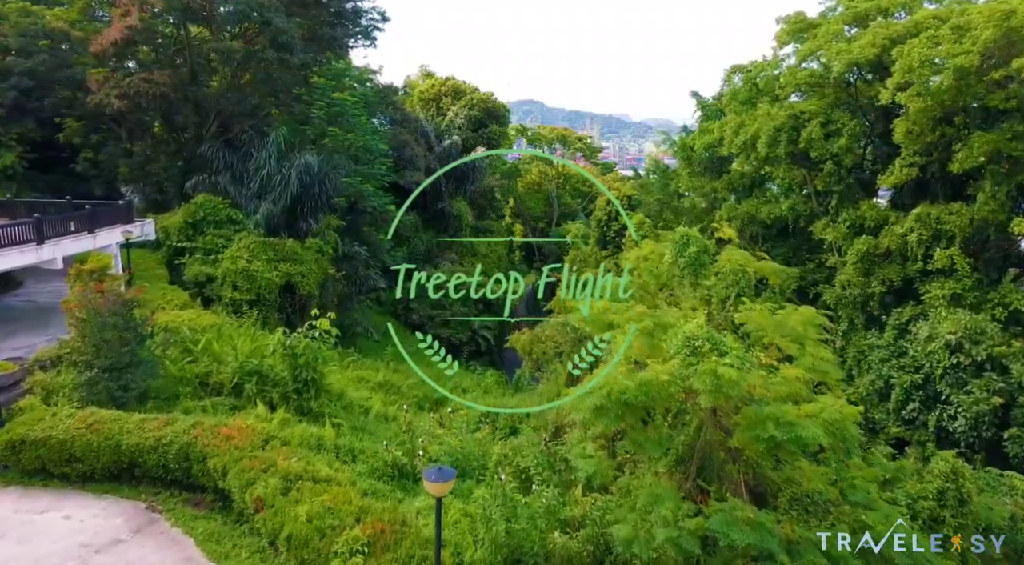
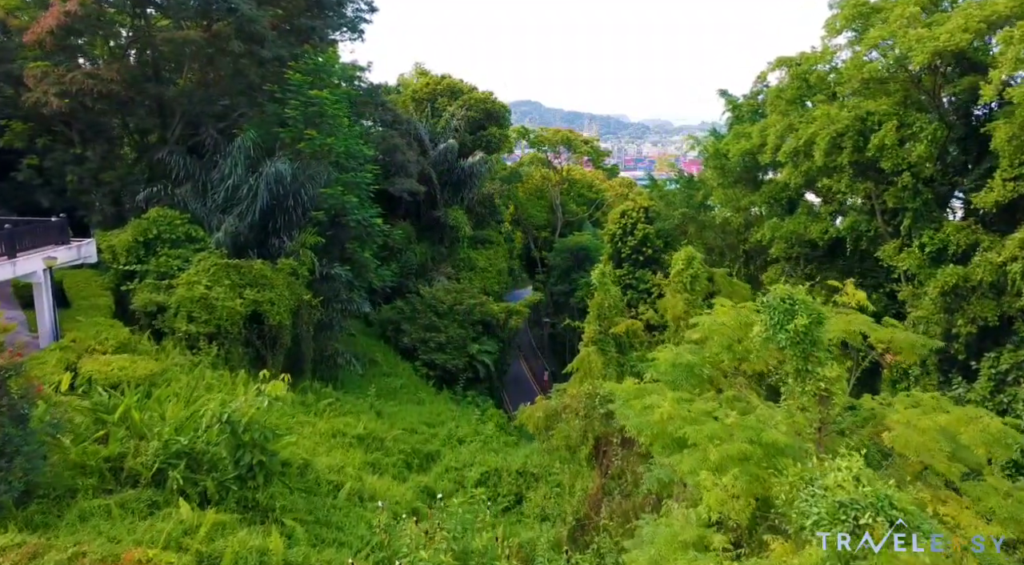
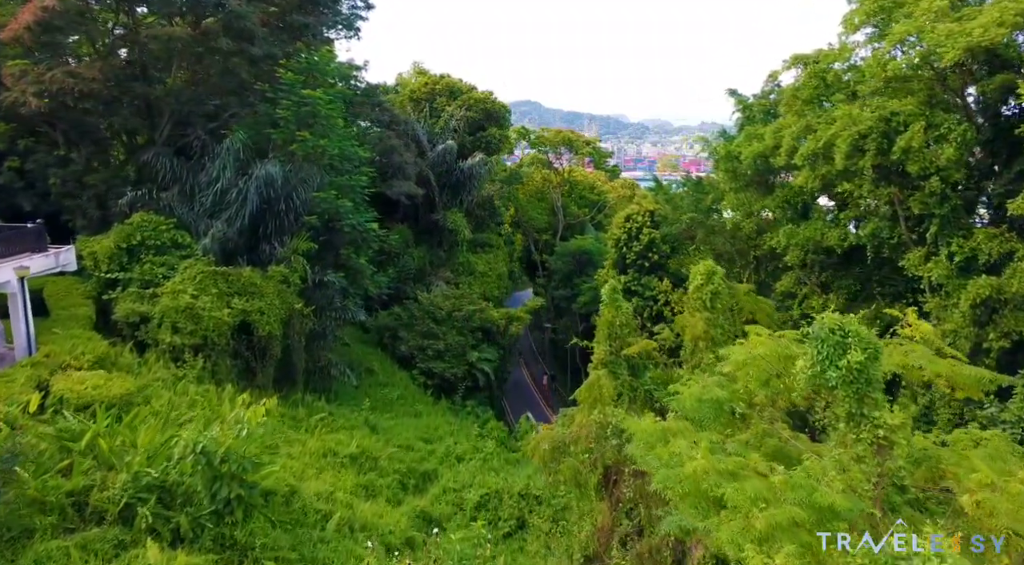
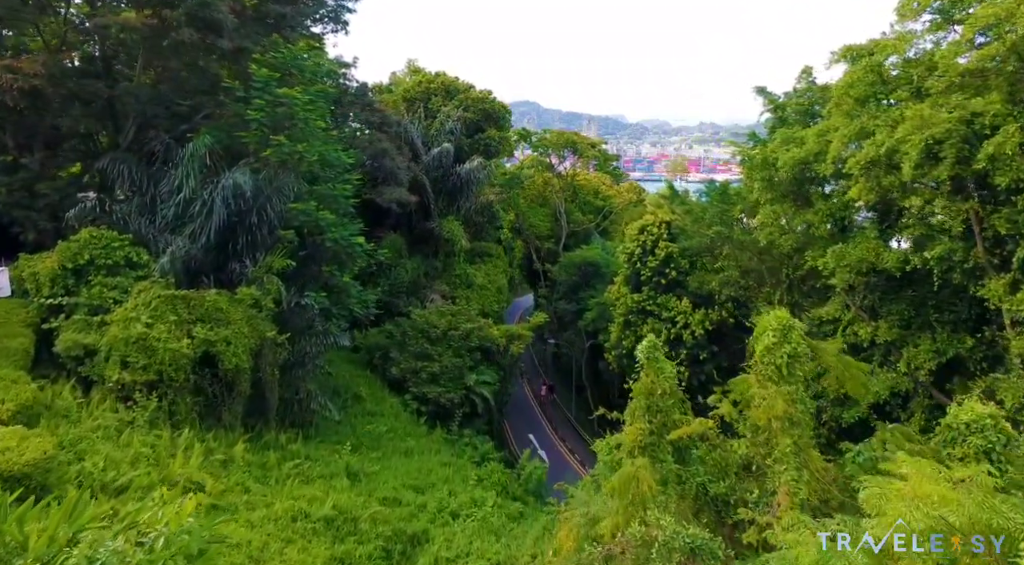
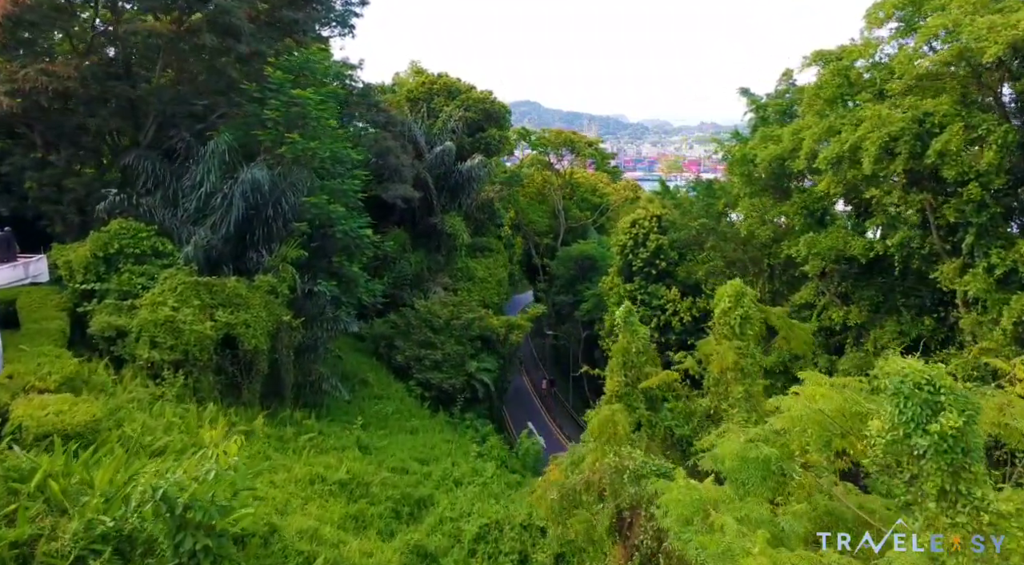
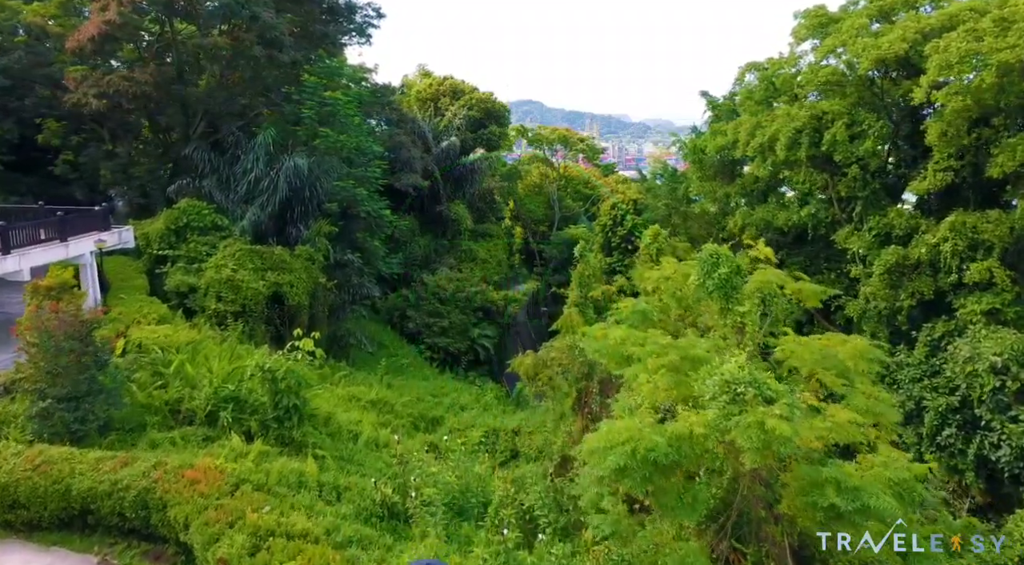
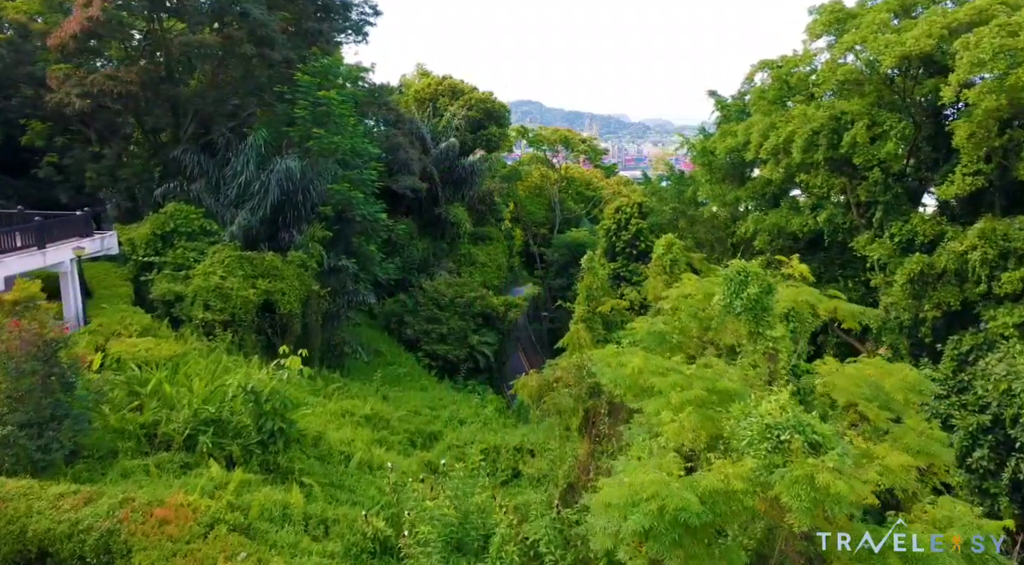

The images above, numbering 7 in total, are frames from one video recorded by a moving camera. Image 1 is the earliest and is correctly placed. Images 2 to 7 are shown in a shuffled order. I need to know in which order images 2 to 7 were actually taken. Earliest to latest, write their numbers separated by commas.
6, 7, 2, 3, 5, 4
